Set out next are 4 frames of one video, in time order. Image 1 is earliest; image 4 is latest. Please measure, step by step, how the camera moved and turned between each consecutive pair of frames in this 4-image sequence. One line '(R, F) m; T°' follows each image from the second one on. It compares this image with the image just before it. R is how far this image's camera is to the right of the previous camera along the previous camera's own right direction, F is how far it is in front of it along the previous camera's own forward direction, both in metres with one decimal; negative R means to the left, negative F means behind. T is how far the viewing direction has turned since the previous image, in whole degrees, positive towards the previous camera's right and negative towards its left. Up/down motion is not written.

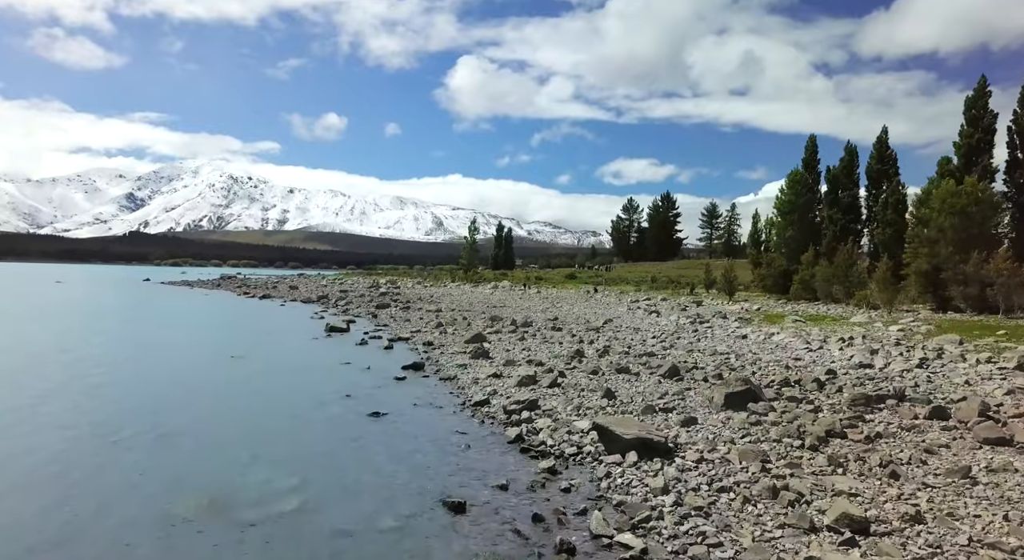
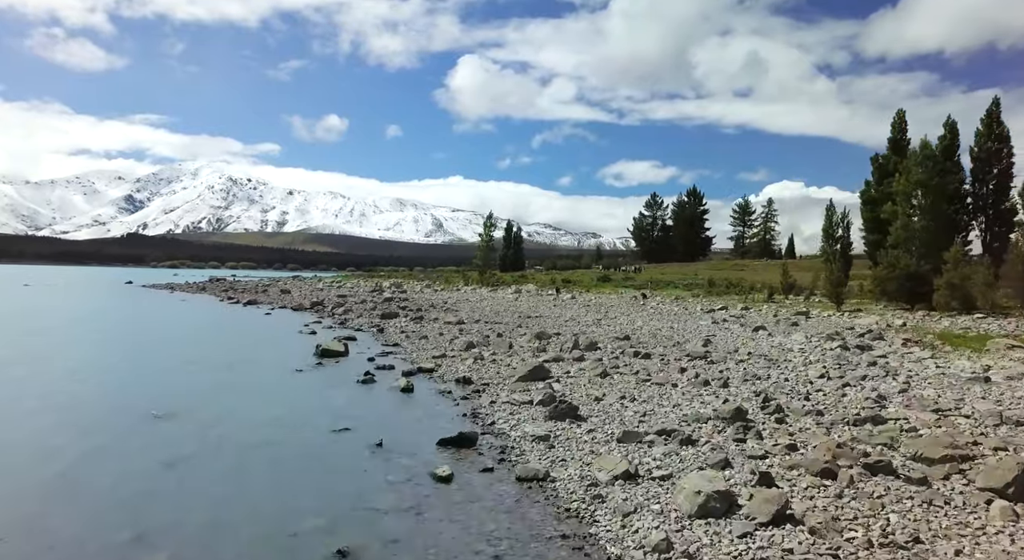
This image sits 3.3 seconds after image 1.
(-2.4, +11.1) m; 0°
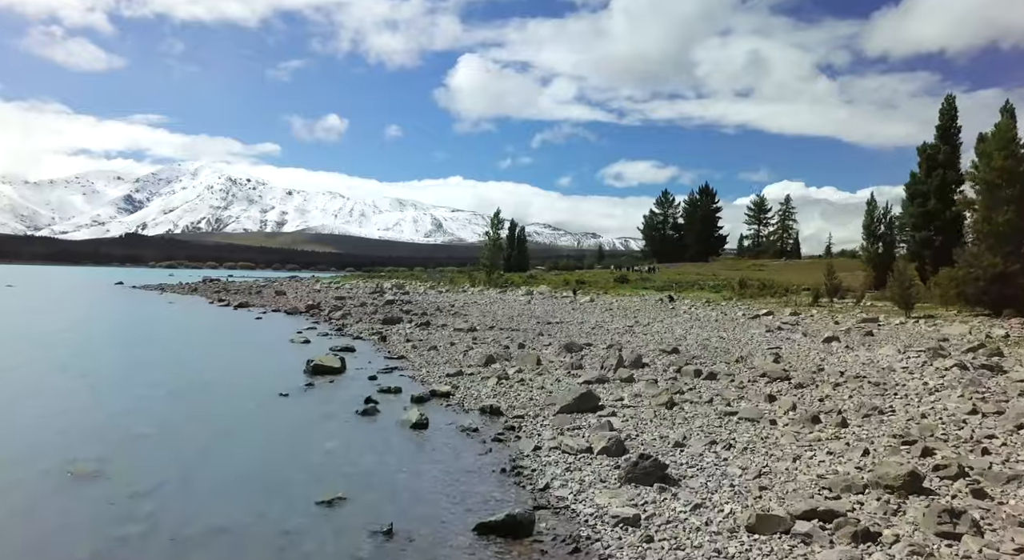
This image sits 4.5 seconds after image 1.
(-1.0, +4.9) m; 0°
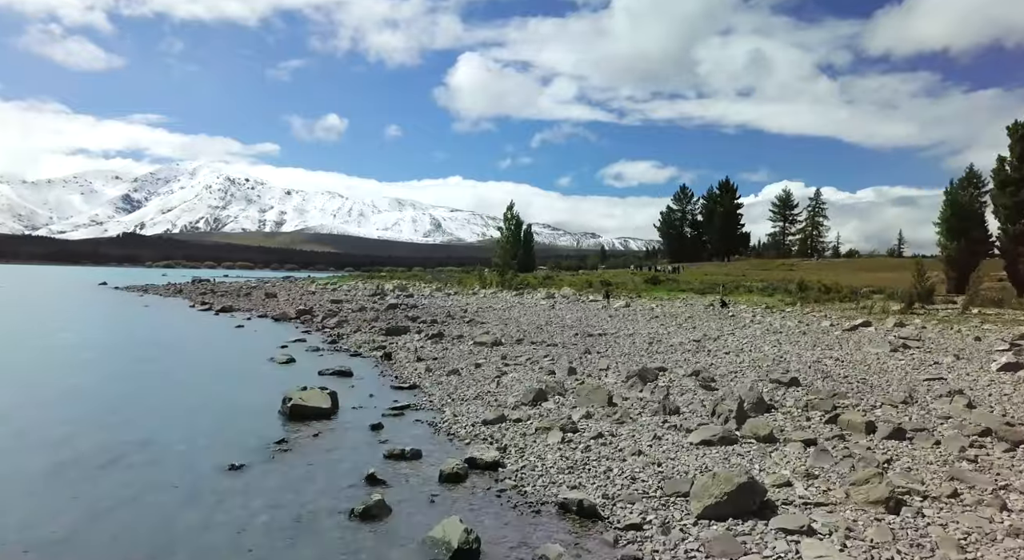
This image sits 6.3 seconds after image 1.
(-1.5, +7.6) m; 0°
